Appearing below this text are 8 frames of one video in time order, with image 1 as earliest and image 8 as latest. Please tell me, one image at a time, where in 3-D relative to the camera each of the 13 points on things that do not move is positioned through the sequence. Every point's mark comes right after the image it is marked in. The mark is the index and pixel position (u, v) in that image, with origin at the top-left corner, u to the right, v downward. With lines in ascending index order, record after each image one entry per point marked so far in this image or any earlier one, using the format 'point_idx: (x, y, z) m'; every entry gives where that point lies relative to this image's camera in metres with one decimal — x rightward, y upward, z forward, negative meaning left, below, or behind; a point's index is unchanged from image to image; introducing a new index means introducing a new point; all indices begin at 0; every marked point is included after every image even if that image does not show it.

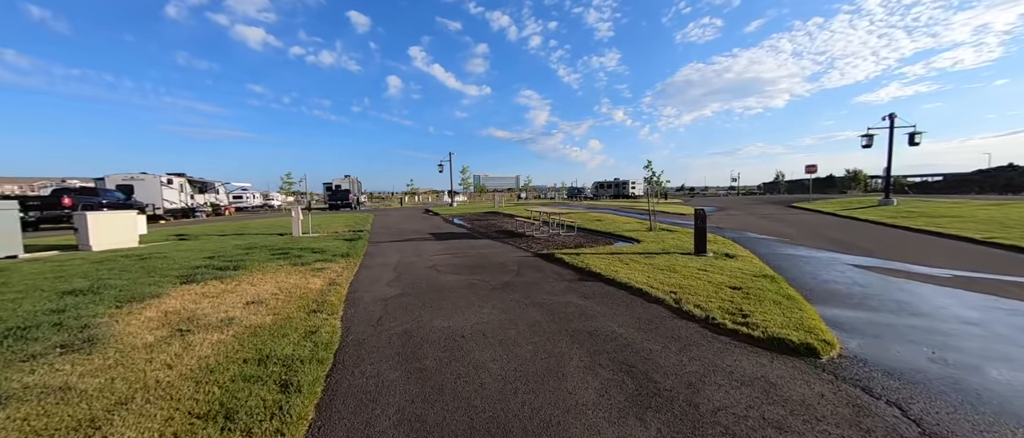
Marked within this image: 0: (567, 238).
0: (+1.8, -0.6, +11.1) m
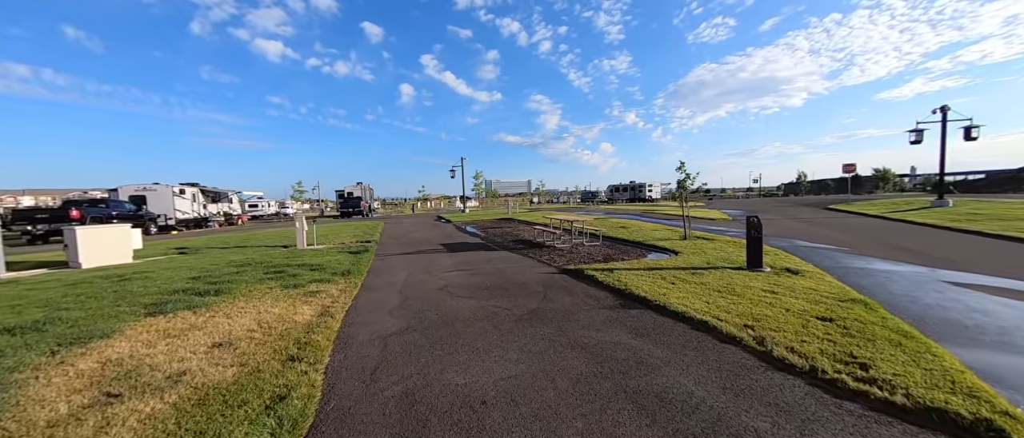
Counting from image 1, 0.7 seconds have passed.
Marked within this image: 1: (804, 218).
0: (+2.4, -0.9, +10.0) m
1: (+14.8, +0.1, +17.4) m
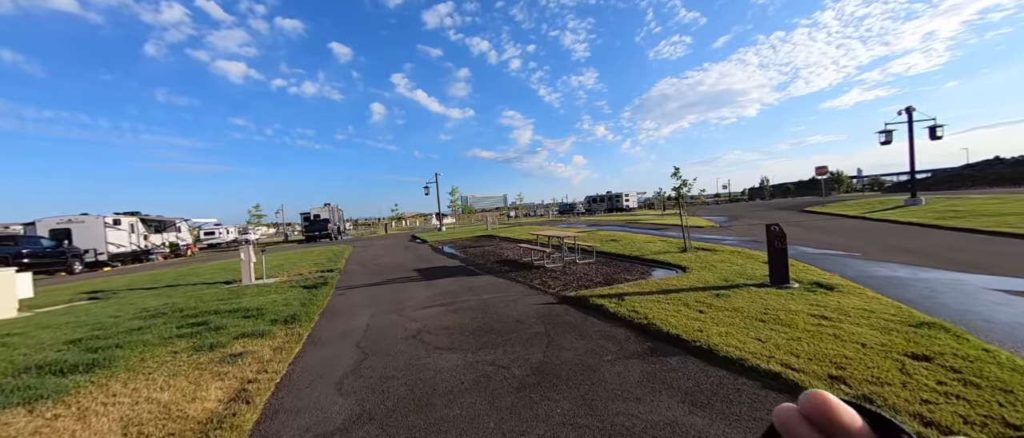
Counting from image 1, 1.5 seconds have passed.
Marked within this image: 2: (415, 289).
0: (+2.0, -1.3, +8.8) m
1: (+13.9, -0.1, +17.2) m
2: (-2.2, -1.6, +7.8) m
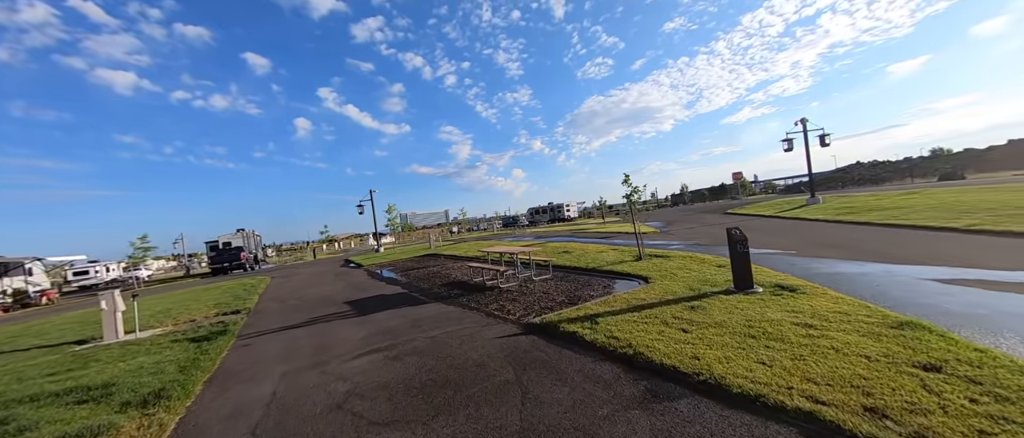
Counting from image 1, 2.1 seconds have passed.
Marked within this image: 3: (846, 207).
0: (+0.9, -1.6, +8.1) m
1: (+11.1, -0.3, +18.3) m
2: (-3.1, -2.1, +6.4) m
3: (+17.0, +0.6, +17.5) m
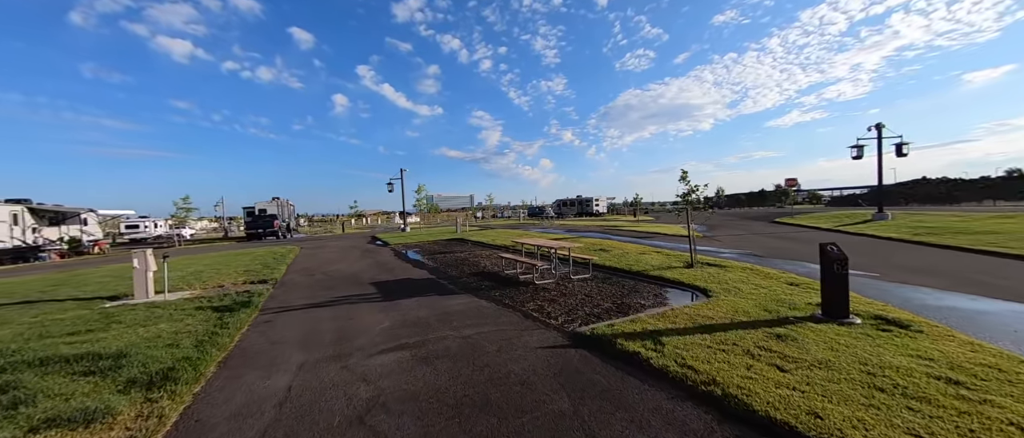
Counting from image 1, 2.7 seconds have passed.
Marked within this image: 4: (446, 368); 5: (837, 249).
0: (+1.7, -1.5, +7.3) m
1: (+12.7, -0.7, +16.8) m
2: (-2.5, -1.7, +5.9) m
3: (+18.5, -0.4, +15.5) m
4: (-0.7, -1.7, +3.8) m
5: (+4.8, -0.4, +5.1) m
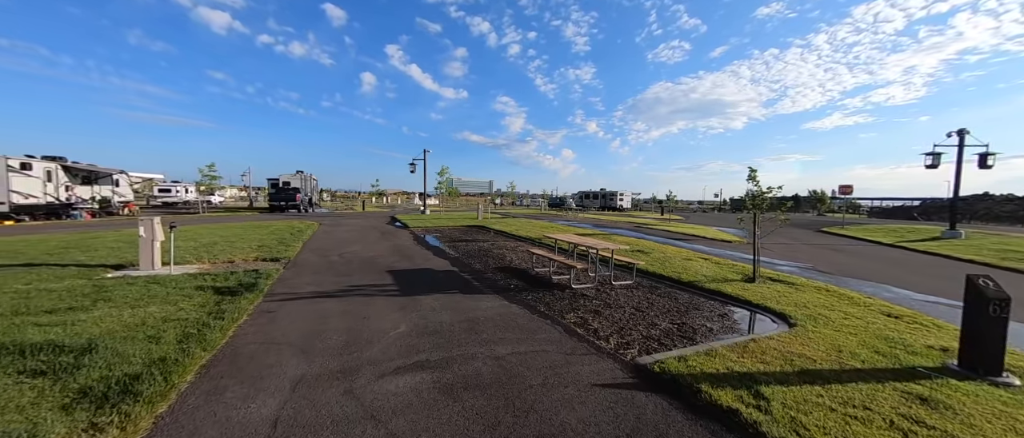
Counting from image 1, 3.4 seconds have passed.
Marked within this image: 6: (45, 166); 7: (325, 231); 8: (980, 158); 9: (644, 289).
0: (+2.3, -1.5, +6.3) m
1: (+13.8, -1.1, +15.1) m
2: (-1.9, -1.4, +5.1) m
3: (+19.6, -1.2, +13.6) m
4: (-0.3, -1.6, +2.9) m
5: (+5.4, -0.7, +3.9) m
6: (-24.9, +2.9, +18.3) m
7: (-8.1, -0.5, +14.9) m
8: (+22.6, +3.0, +16.7) m
9: (+2.6, -1.4, +6.9) m
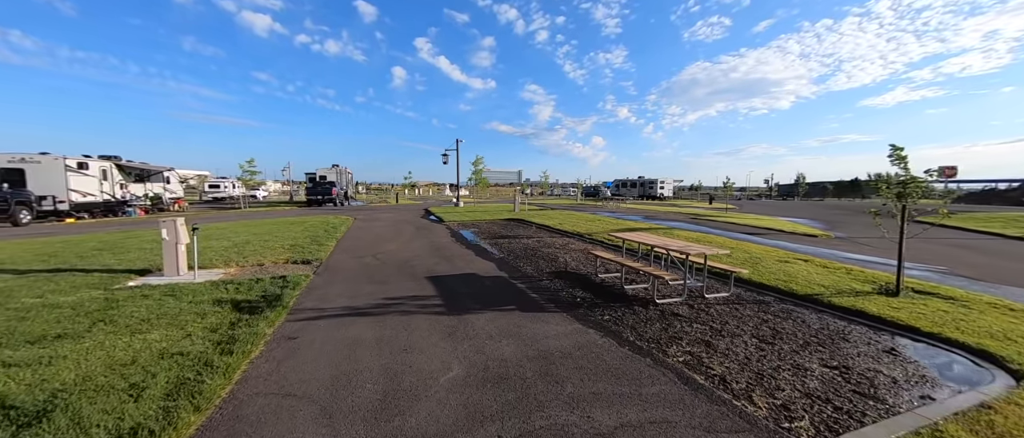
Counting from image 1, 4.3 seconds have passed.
0: (+3.4, -1.4, +4.8) m
1: (+15.6, -0.7, +12.6) m
2: (-0.9, -1.5, +3.9) m
3: (+21.2, -0.8, +10.6) m
4: (+0.5, -1.7, +1.7) m
5: (+6.2, -0.7, +2.1) m
6: (-22.7, +3.0, +19.0) m
7: (-6.3, -0.3, +14.2) m
8: (+24.4, +3.5, +13.2) m
9: (+3.7, -1.3, +5.3) m
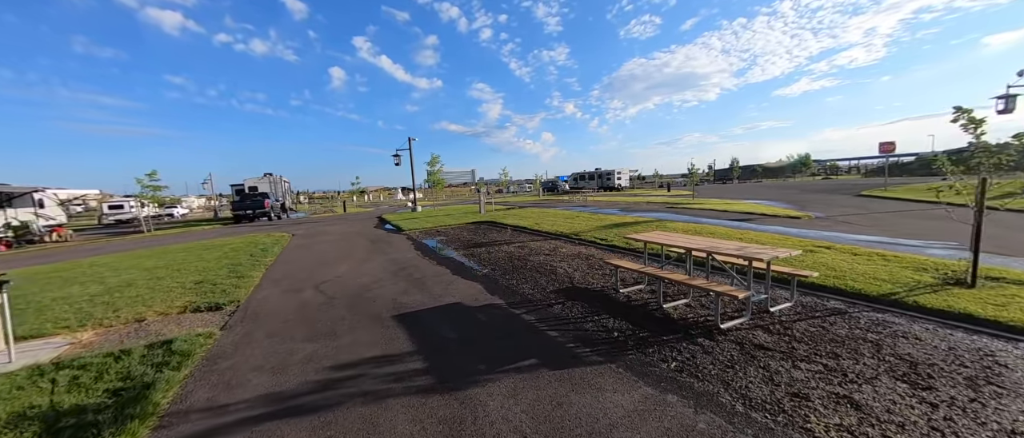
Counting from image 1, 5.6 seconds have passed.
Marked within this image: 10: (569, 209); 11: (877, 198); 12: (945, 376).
0: (+3.6, -1.3, +3.5) m
1: (+14.6, +0.2, +12.8) m
2: (-0.6, -1.6, +2.1) m
3: (+20.5, +0.6, +11.5) m
4: (+1.2, -1.8, 0.0) m
5: (+6.7, -0.4, +1.2) m
6: (-24.3, +1.2, +14.3) m
7: (-7.2, -0.9, +11.7) m
8: (+23.0, +5.1, +14.5) m
9: (+3.9, -1.2, +4.1) m
10: (+3.2, +0.6, +19.0) m
11: (+19.2, +1.1, +18.1) m
12: (+3.8, -1.4, +3.1) m
